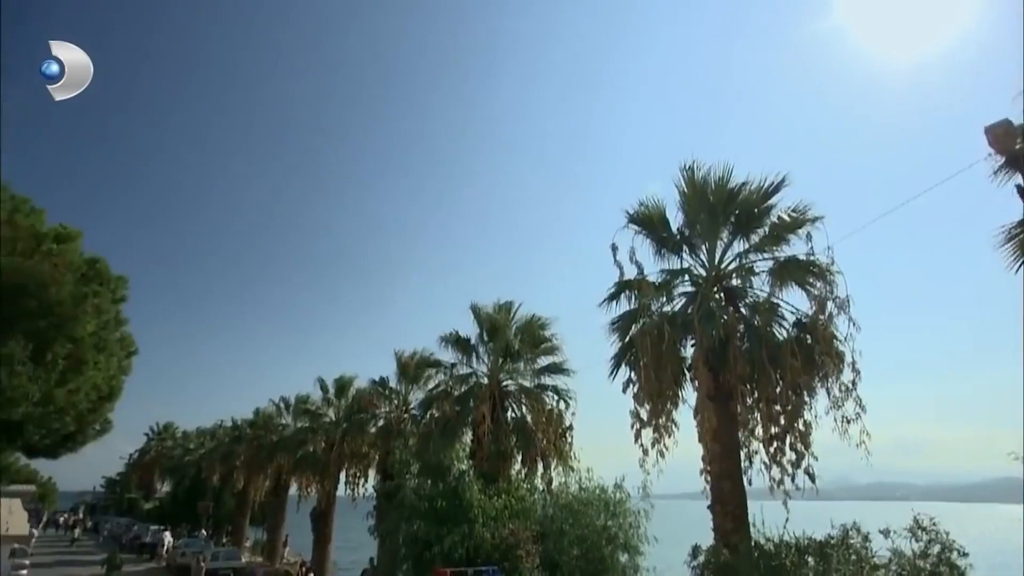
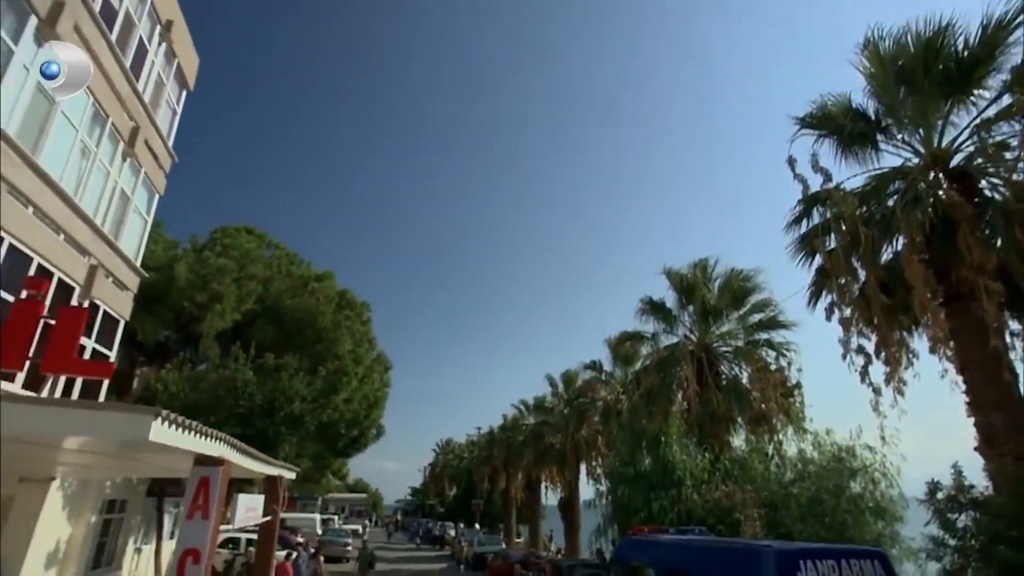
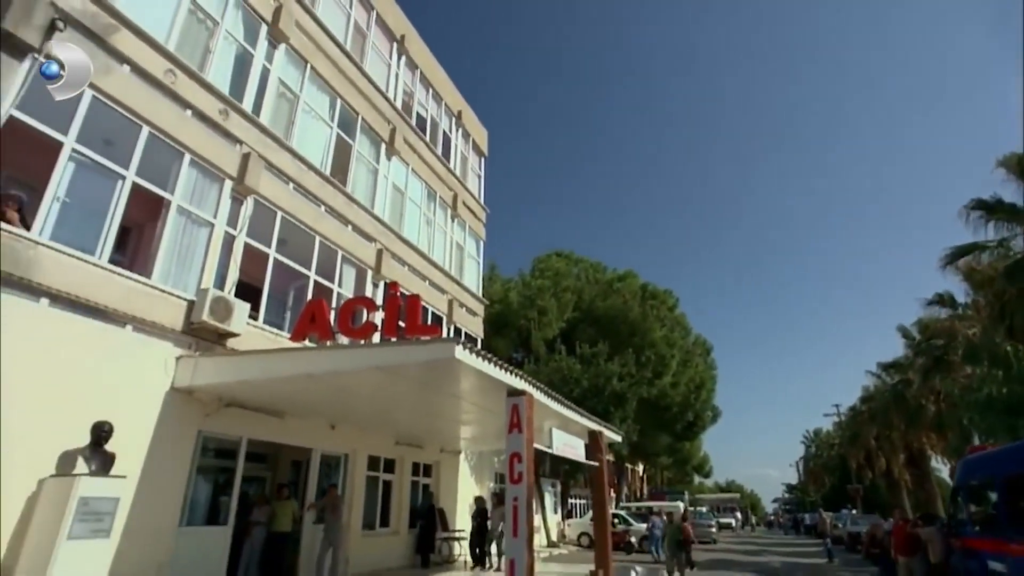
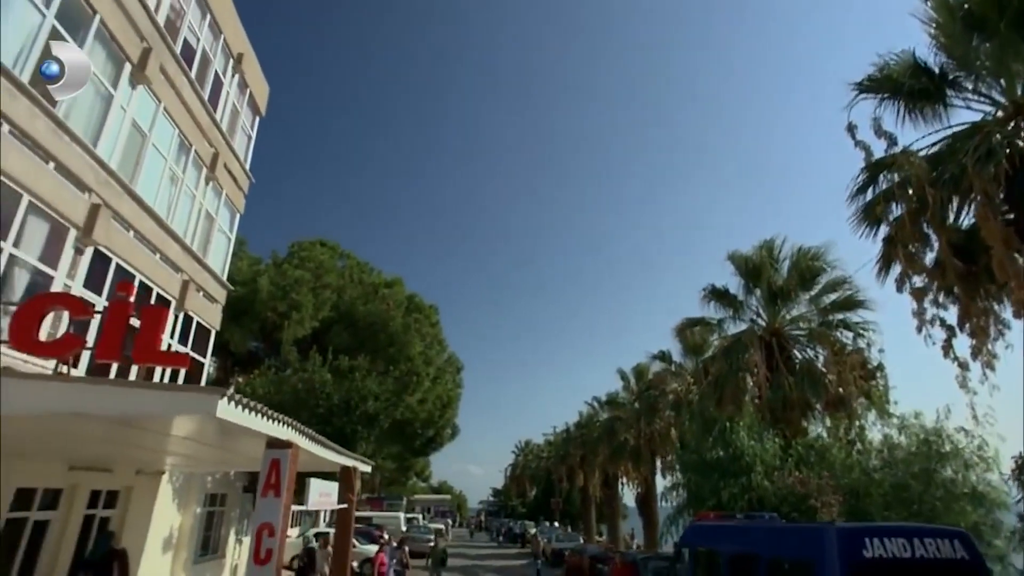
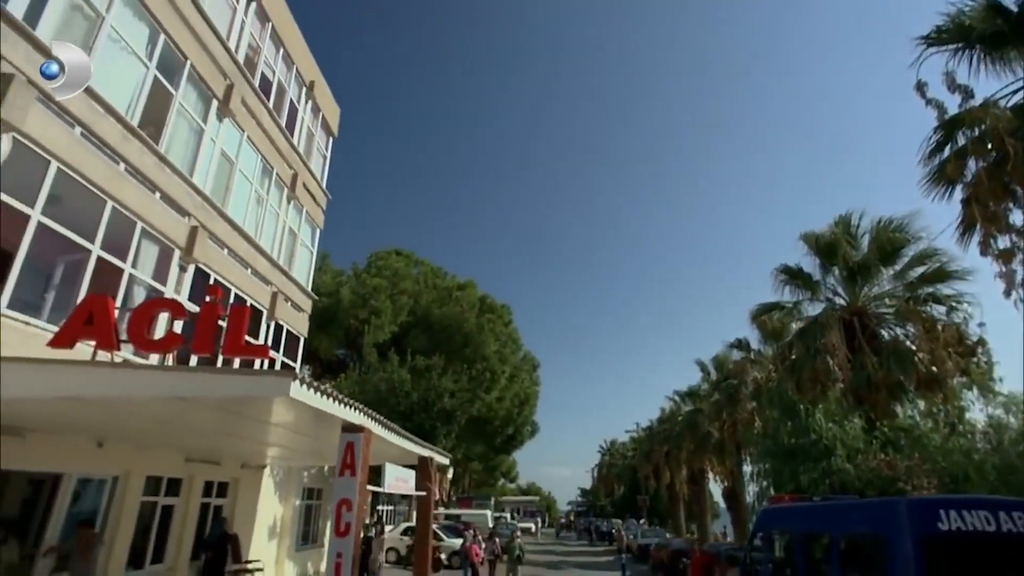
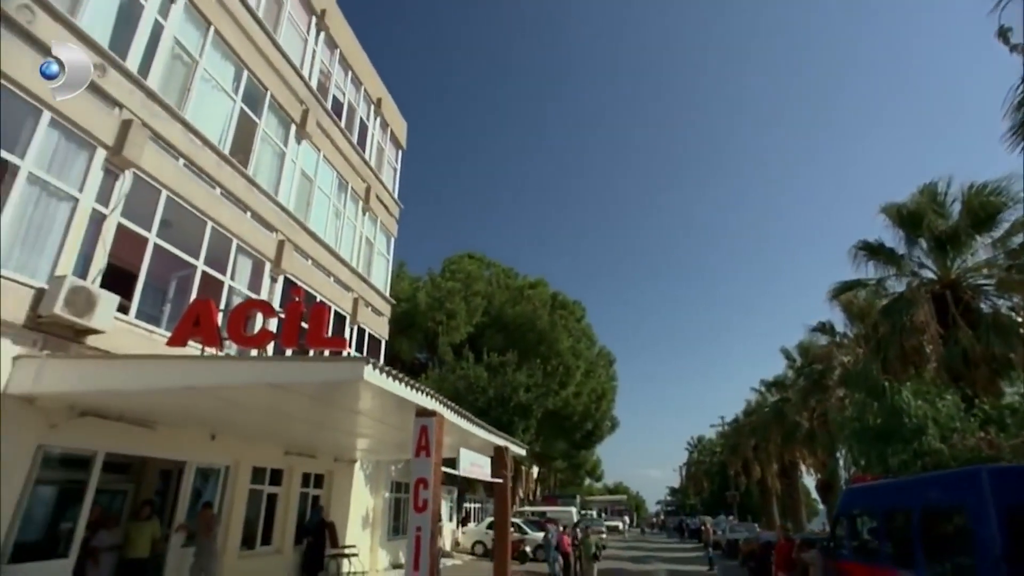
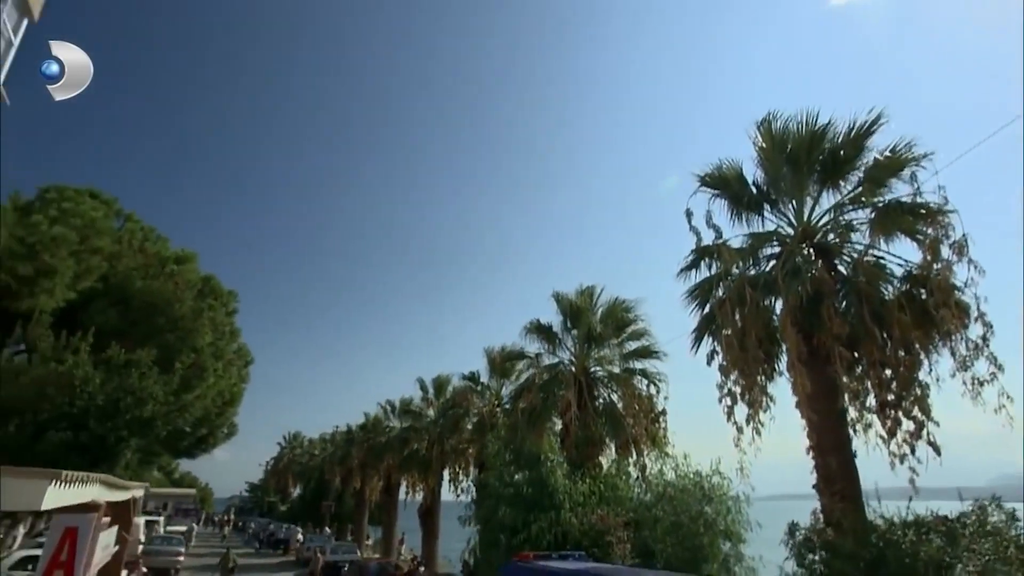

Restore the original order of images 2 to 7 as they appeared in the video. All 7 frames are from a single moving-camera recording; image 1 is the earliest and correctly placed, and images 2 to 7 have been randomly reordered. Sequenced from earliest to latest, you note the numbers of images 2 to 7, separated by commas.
7, 2, 4, 5, 6, 3
